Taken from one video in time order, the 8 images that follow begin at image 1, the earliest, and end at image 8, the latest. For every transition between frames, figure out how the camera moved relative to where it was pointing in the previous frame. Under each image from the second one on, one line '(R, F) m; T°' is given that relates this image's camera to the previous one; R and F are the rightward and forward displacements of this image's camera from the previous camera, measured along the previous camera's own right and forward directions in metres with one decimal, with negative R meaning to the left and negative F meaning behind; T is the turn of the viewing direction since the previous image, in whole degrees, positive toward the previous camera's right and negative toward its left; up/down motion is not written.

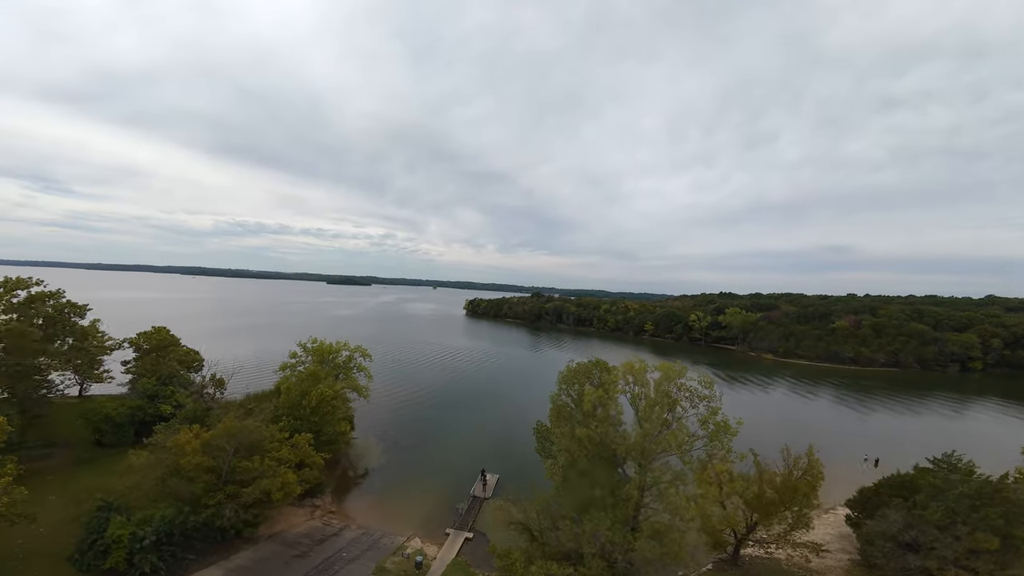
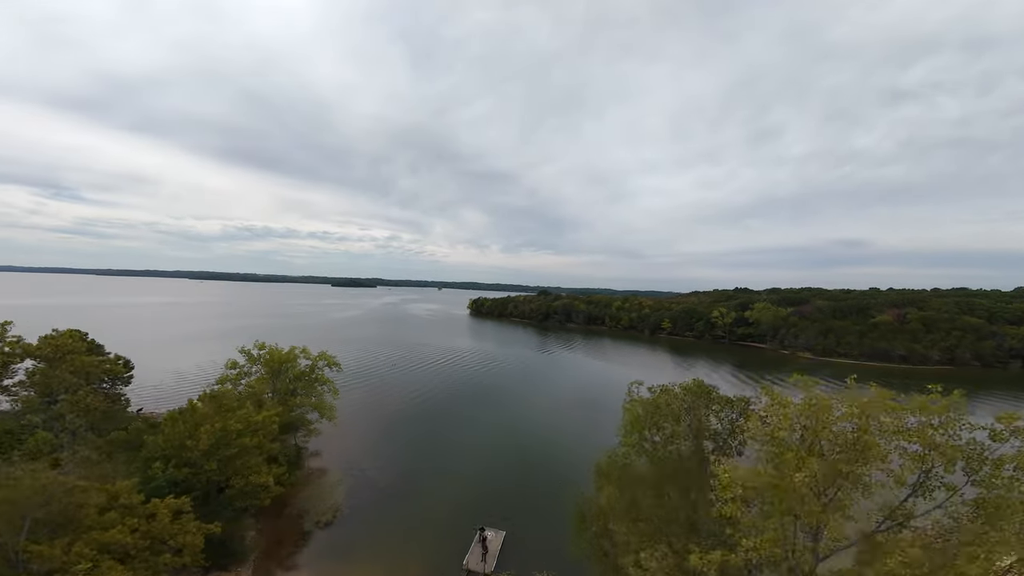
(-0.1, +5.2) m; -1°
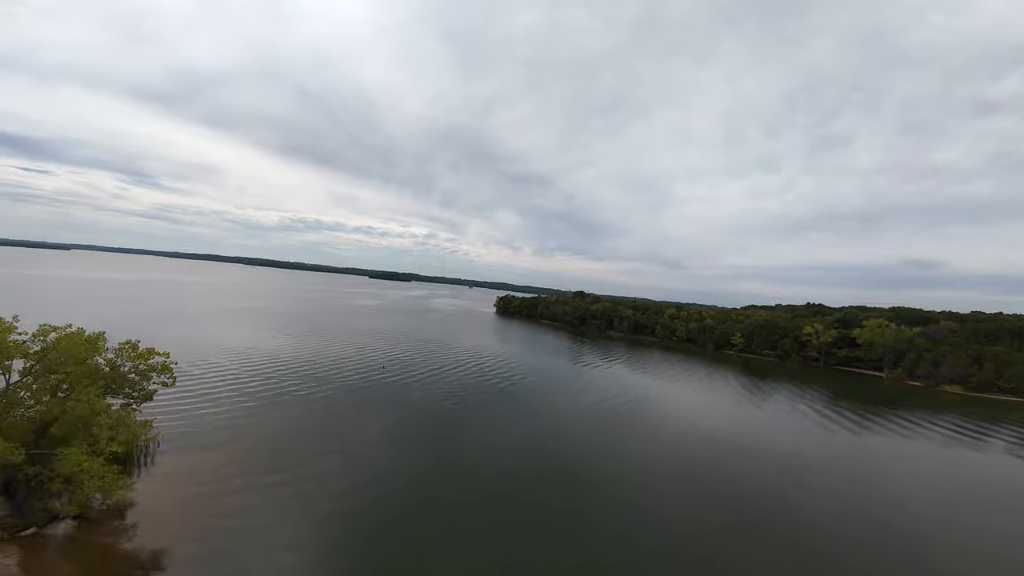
(-0.6, +10.6) m; -4°
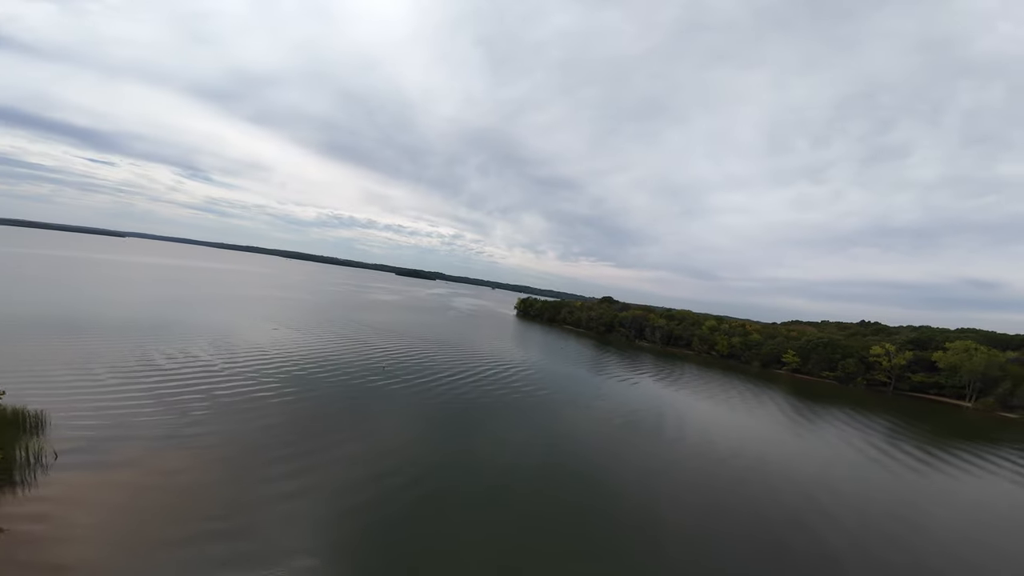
(-0.1, +4.6) m; -3°
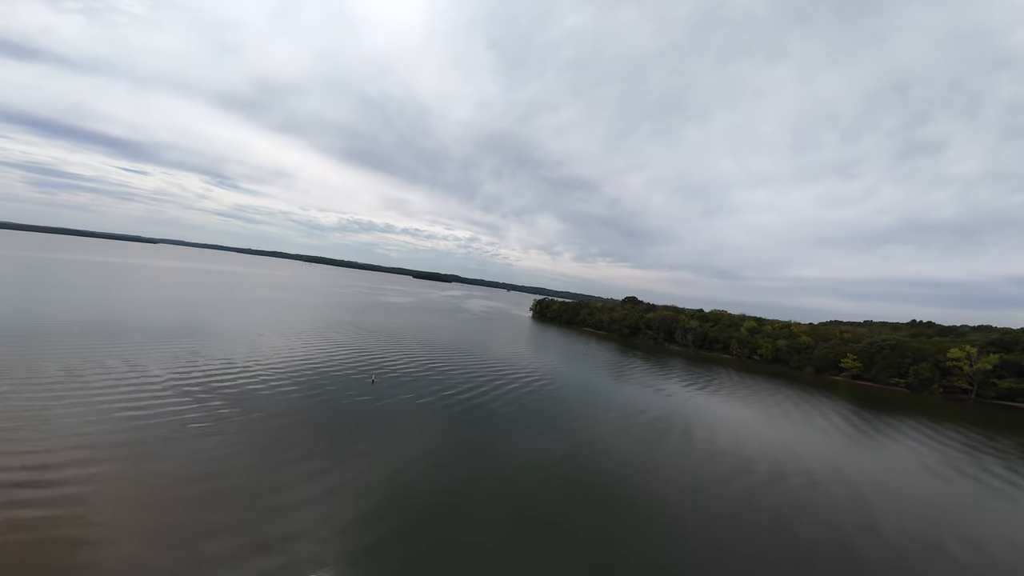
(0.0, +5.1) m; -2°
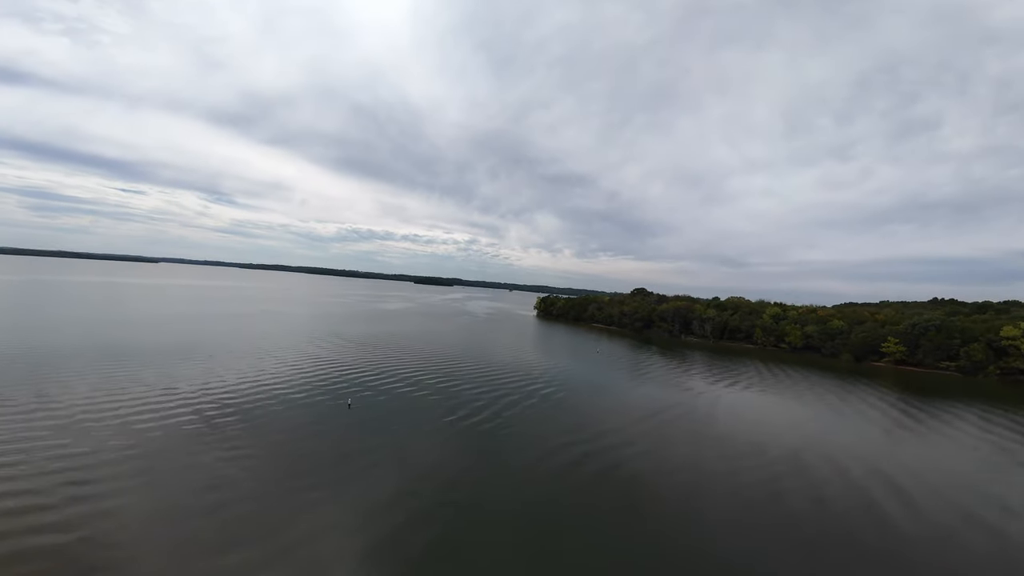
(-0.1, +3.7) m; 0°
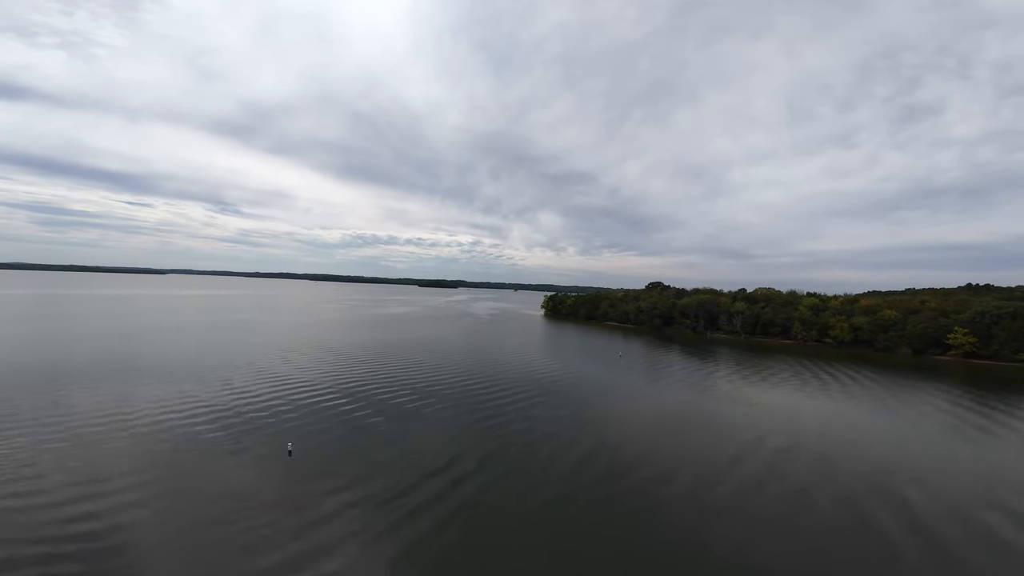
(-0.3, +4.7) m; -1°
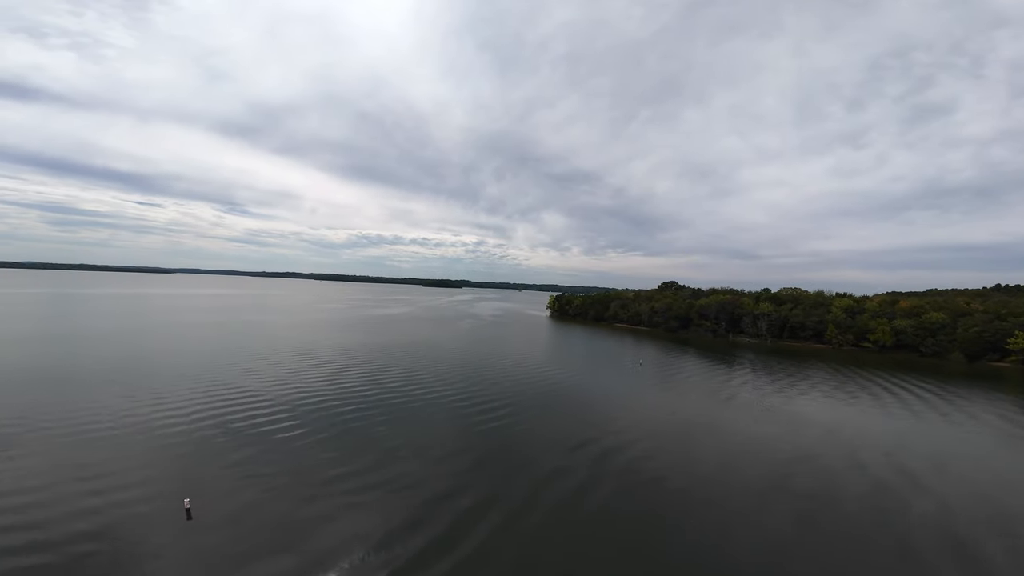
(-0.3, +3.3) m; -1°
